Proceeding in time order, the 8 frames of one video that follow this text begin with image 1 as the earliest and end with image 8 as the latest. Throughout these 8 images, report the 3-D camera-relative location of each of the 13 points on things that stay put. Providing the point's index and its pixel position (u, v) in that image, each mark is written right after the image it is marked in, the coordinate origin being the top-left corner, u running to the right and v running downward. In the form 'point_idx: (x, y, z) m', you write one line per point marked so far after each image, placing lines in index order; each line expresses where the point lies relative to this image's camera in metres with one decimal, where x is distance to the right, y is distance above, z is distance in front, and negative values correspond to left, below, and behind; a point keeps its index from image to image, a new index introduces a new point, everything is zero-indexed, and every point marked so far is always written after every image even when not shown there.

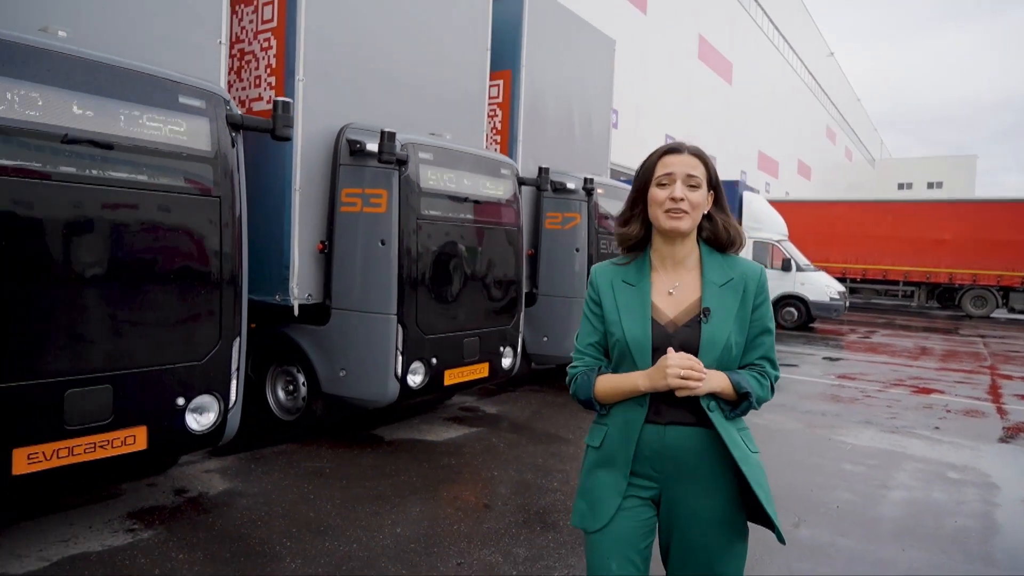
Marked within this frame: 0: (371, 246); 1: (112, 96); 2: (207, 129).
0: (-1.0, +0.3, +5.1) m
1: (-1.9, +0.9, +3.4) m
2: (-1.6, +0.9, +3.8) m
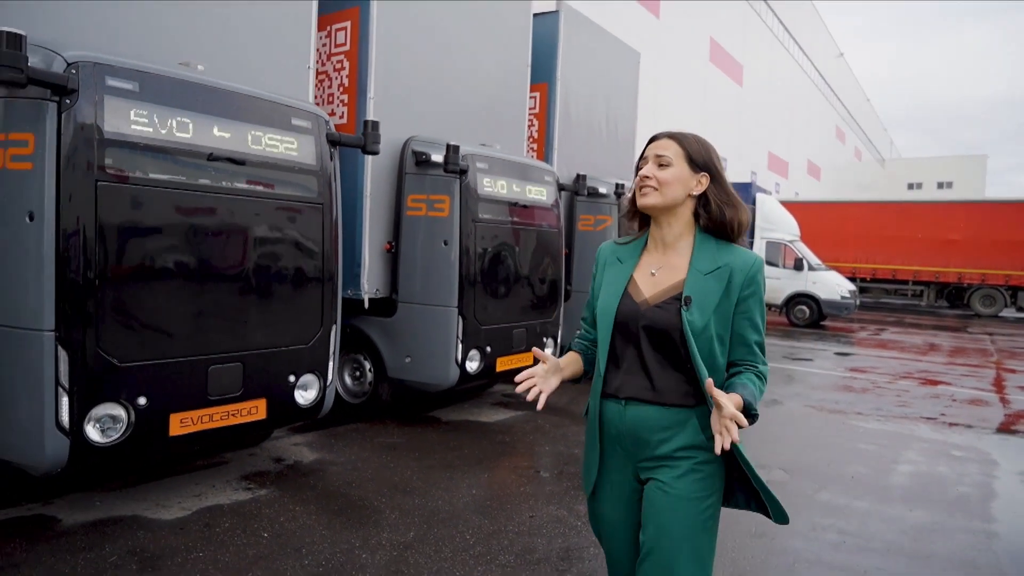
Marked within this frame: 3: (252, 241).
0: (-0.6, +0.3, +5.8) m
1: (-1.6, +1.0, +4.0) m
2: (-1.2, +0.9, +4.4) m
3: (-1.6, +0.3, +3.8) m
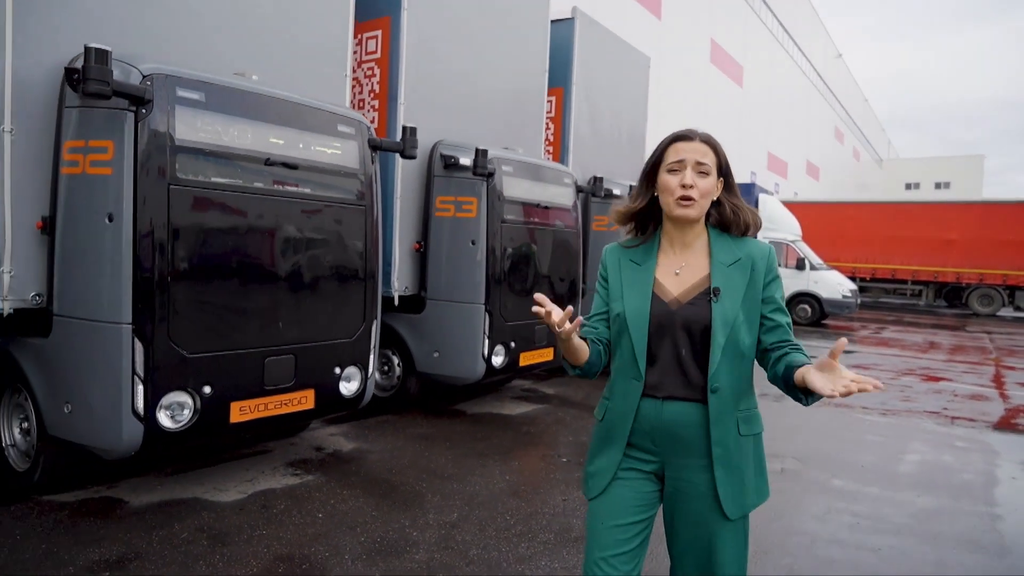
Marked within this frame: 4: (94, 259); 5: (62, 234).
0: (-0.4, +0.4, +6.0) m
1: (-1.3, +1.0, +4.2) m
2: (-1.0, +0.9, +4.6) m
3: (-1.4, +0.3, +4.0) m
4: (-2.1, +0.2, +3.6) m
5: (-2.4, +0.3, +3.7) m
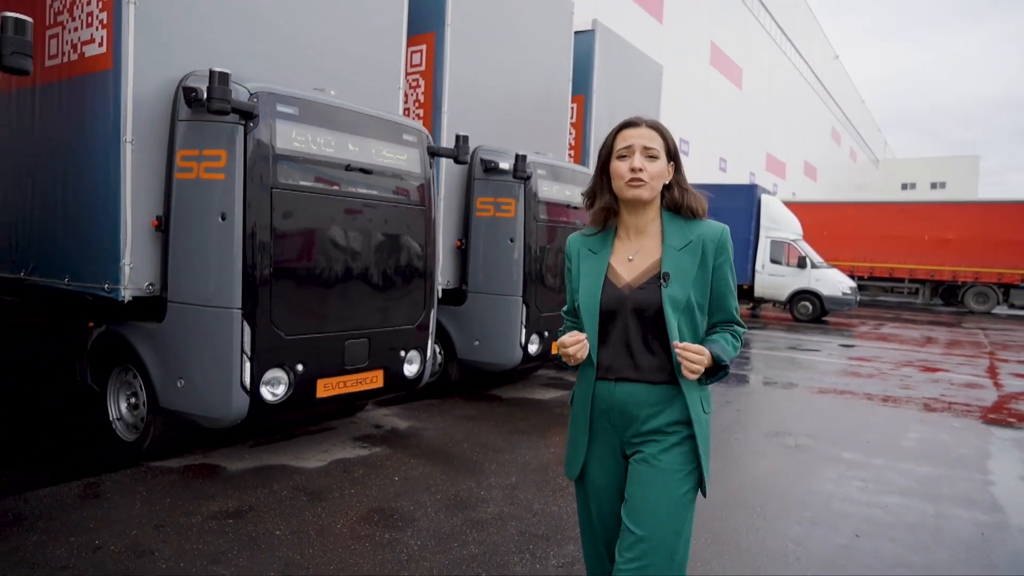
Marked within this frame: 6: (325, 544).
0: (-0.1, +0.4, +6.6) m
1: (-1.0, +1.0, +4.8) m
2: (-0.7, +1.0, +5.2) m
3: (-1.1, +0.3, +4.6) m
4: (-1.8, +0.2, +4.1) m
5: (-2.0, +0.3, +4.2) m
6: (-0.9, -1.3, +3.5) m
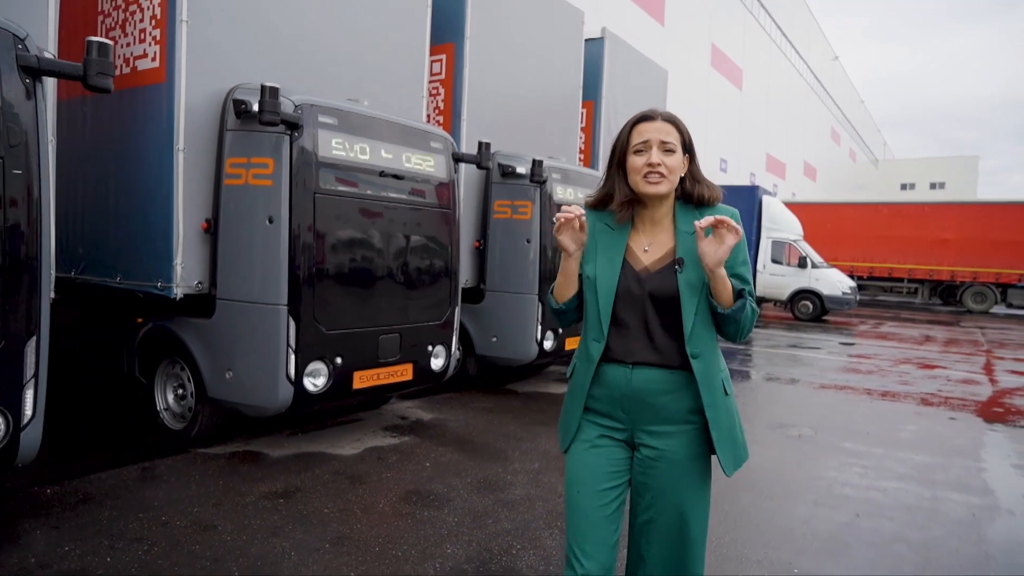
0: (+0.1, +0.4, +6.9) m
1: (-0.8, +1.1, +5.1) m
2: (-0.5, +1.0, +5.5) m
3: (-0.9, +0.4, +4.9) m
4: (-1.6, +0.2, +4.4) m
5: (-1.9, +0.4, +4.5) m
6: (-0.8, -1.3, +3.8) m
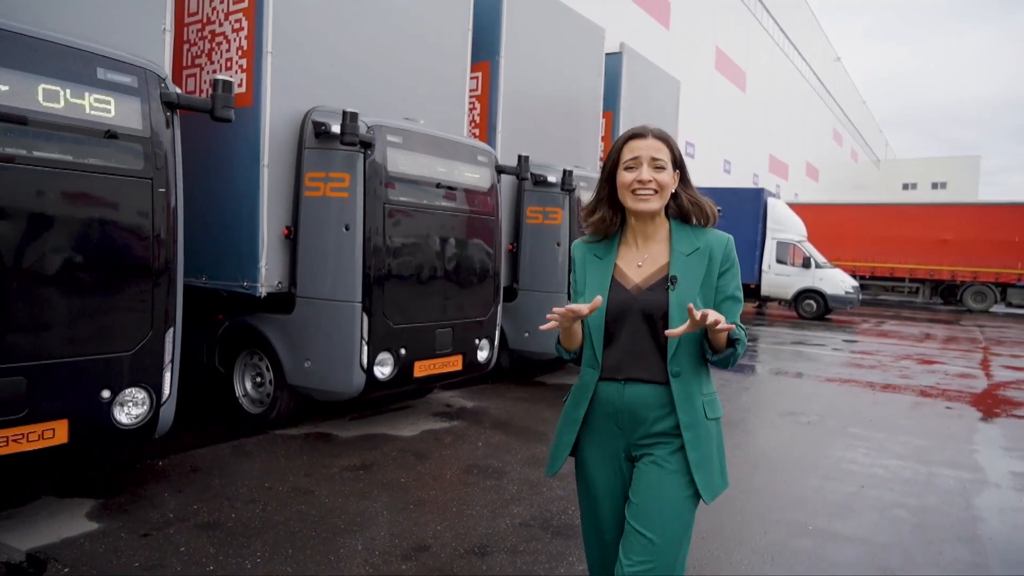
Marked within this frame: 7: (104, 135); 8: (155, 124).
0: (+0.4, +0.4, +7.5) m
1: (-0.5, +1.1, +5.7) m
2: (-0.2, +1.0, +6.1) m
3: (-0.6, +0.4, +5.5) m
4: (-1.3, +0.2, +5.0) m
5: (-1.5, +0.4, +5.1) m
6: (-0.4, -1.3, +4.4) m
7: (-2.0, +0.8, +3.5) m
8: (-1.9, +0.9, +3.7) m
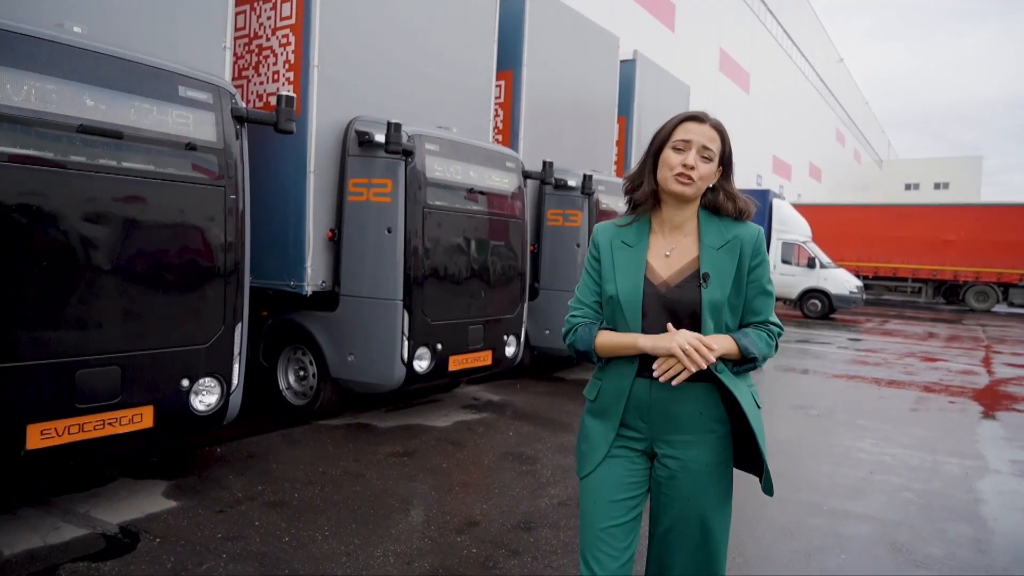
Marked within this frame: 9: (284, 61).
0: (+0.6, +0.4, +7.8) m
1: (-0.3, +1.1, +6.0) m
2: (0.0, +1.0, +6.4) m
3: (-0.4, +0.4, +5.8) m
4: (-1.1, +0.2, +5.3) m
5: (-1.3, +0.4, +5.5) m
6: (-0.2, -1.3, +4.7) m
7: (-1.8, +0.8, +3.8) m
8: (-1.7, +0.9, +4.0) m
9: (-1.8, +1.7, +5.3) m
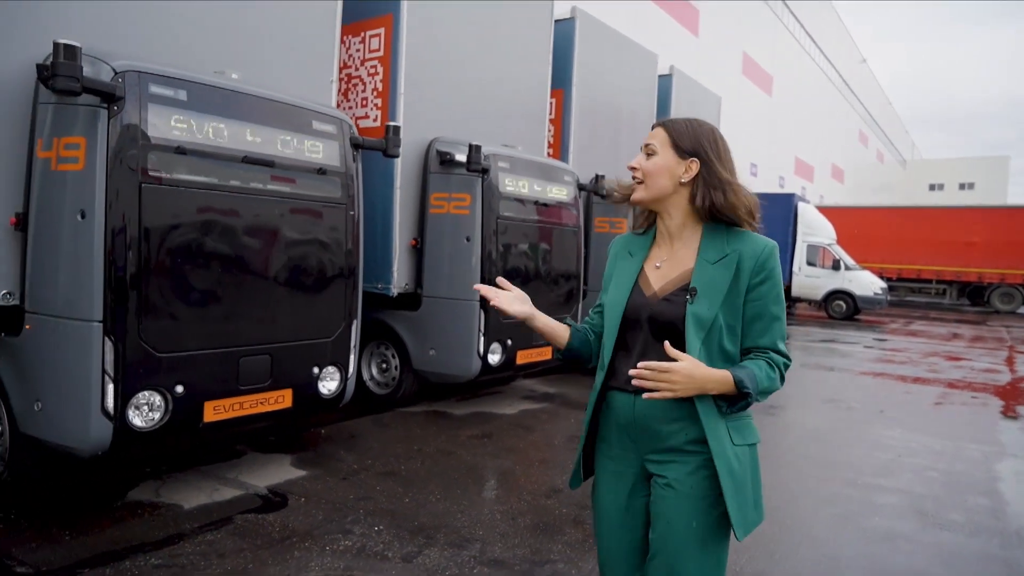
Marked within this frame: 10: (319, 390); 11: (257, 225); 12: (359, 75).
0: (+1.3, +0.4, +8.5) m
1: (+0.3, +1.1, +6.7) m
2: (+0.6, +1.0, +7.1) m
3: (+0.2, +0.4, +6.5) m
4: (-0.5, +0.2, +6.0) m
5: (-0.7, +0.4, +6.2) m
6: (+0.3, -1.3, +5.4) m
7: (-1.3, +0.8, +4.5) m
8: (-1.1, +0.9, +4.7) m
9: (-1.2, +1.7, +6.0) m
10: (-1.3, -0.7, +4.6) m
11: (-1.5, +0.4, +4.2) m
12: (-1.4, +1.9, +6.1) m
